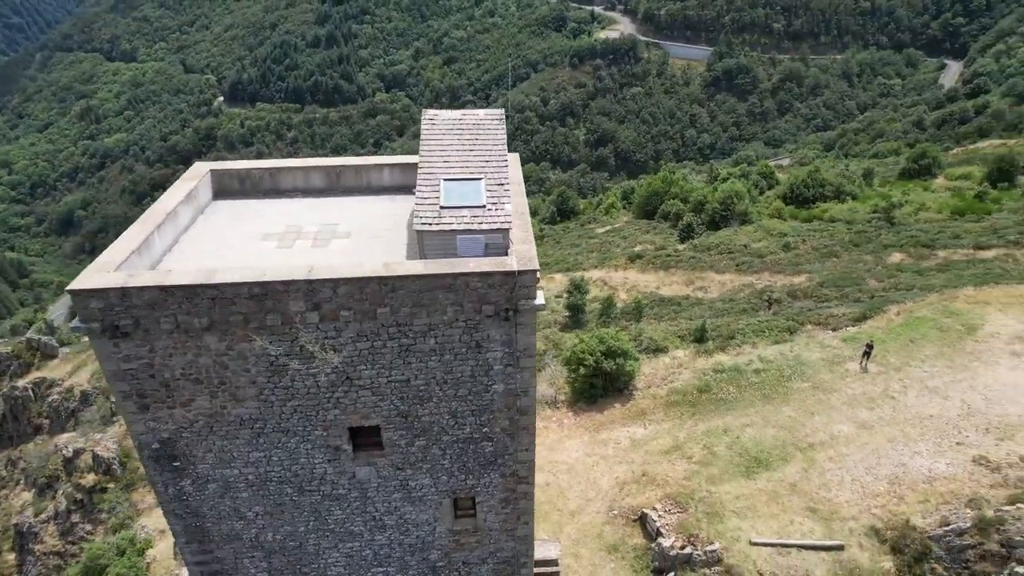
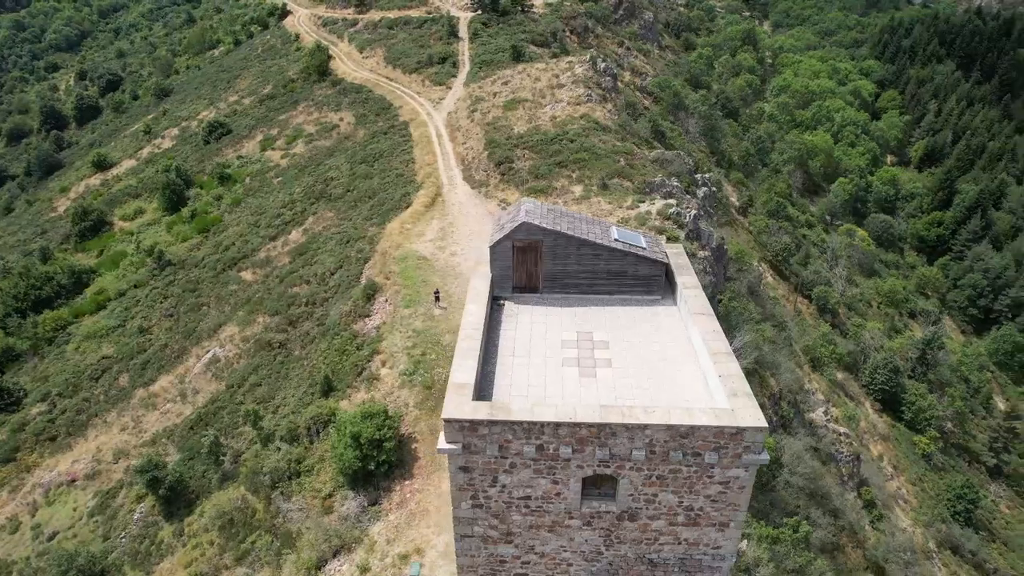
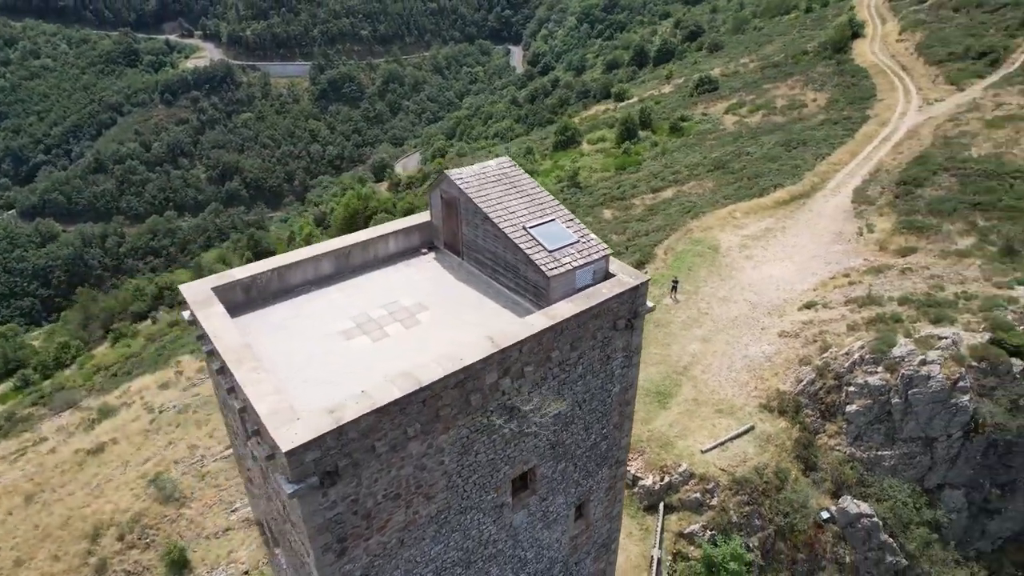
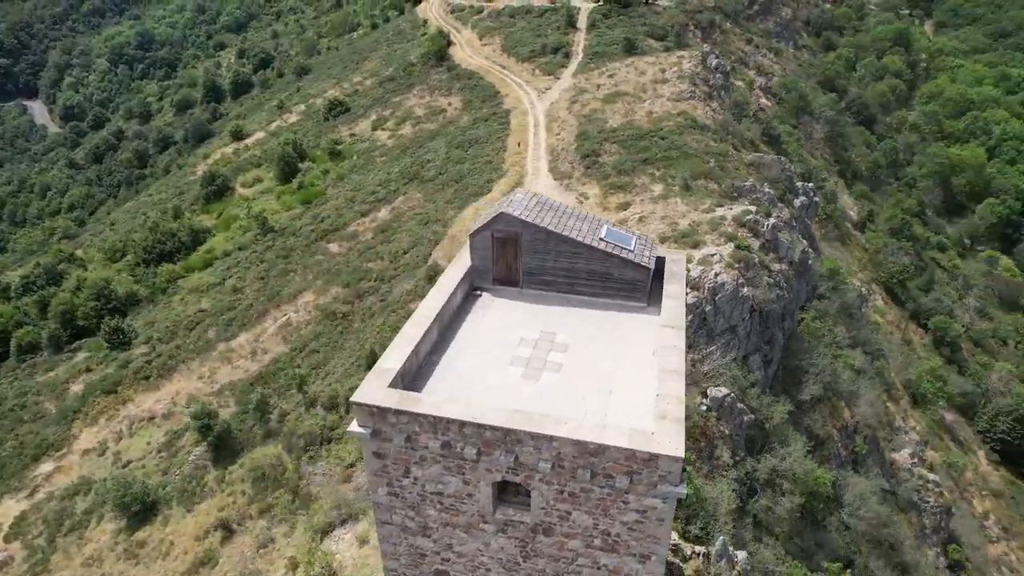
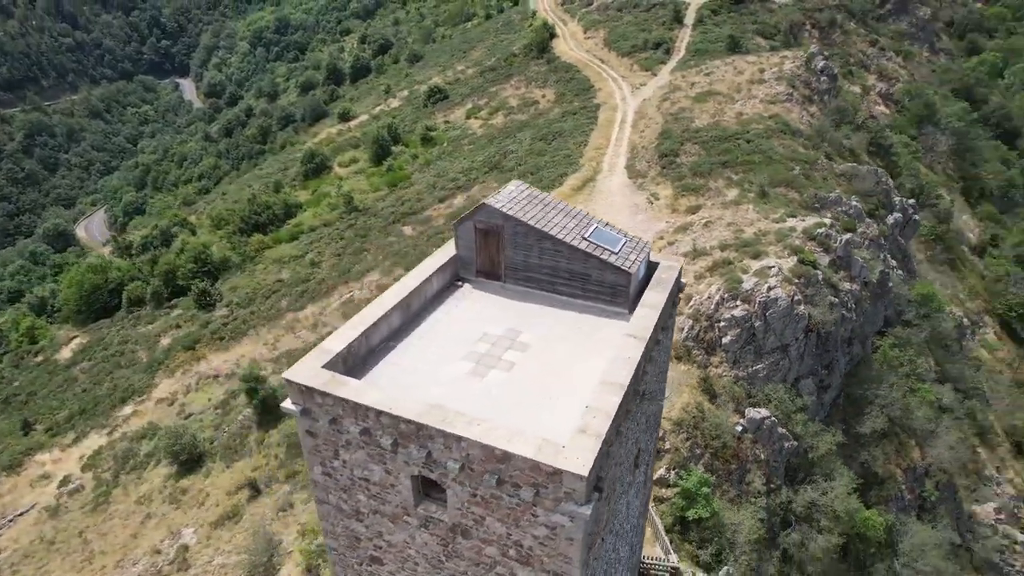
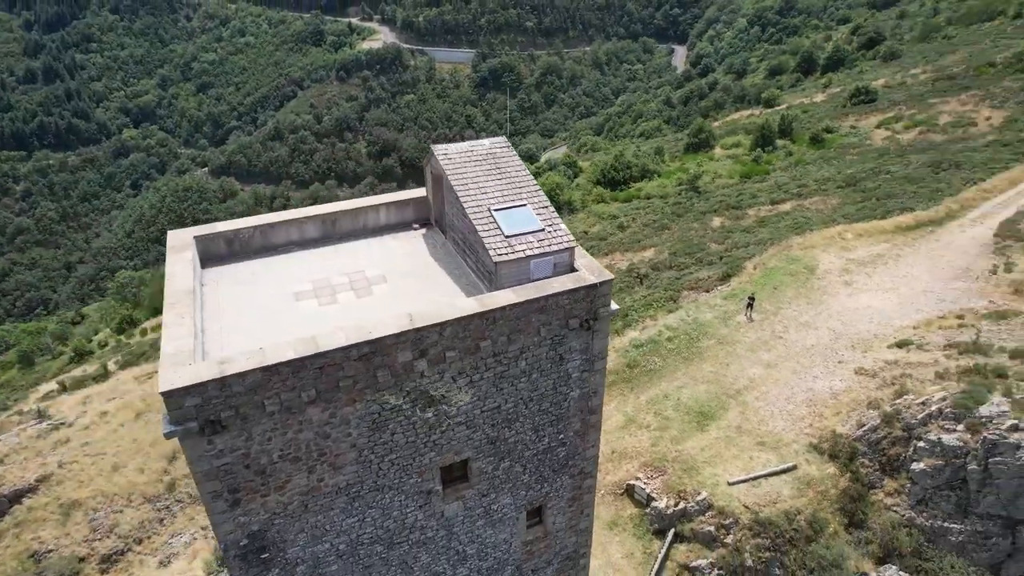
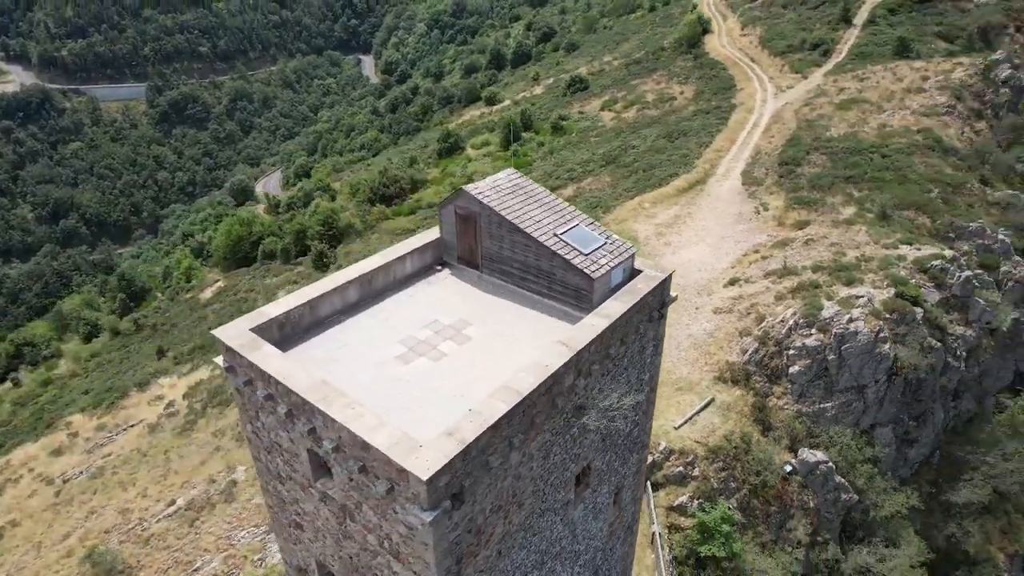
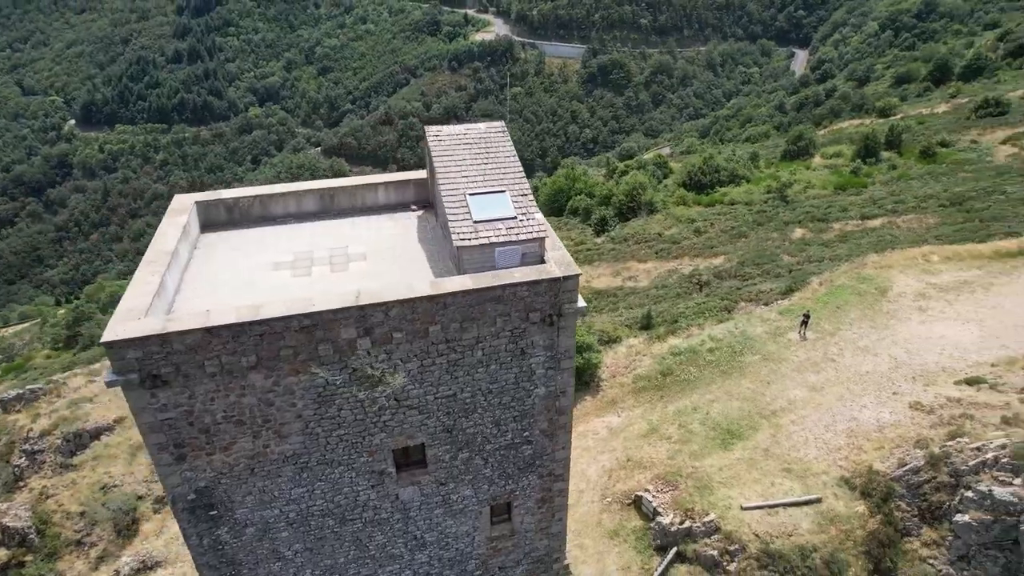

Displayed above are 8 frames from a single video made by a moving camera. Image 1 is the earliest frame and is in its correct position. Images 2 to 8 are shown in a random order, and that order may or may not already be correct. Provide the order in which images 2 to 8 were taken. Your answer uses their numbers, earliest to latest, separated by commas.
8, 6, 3, 7, 5, 4, 2
